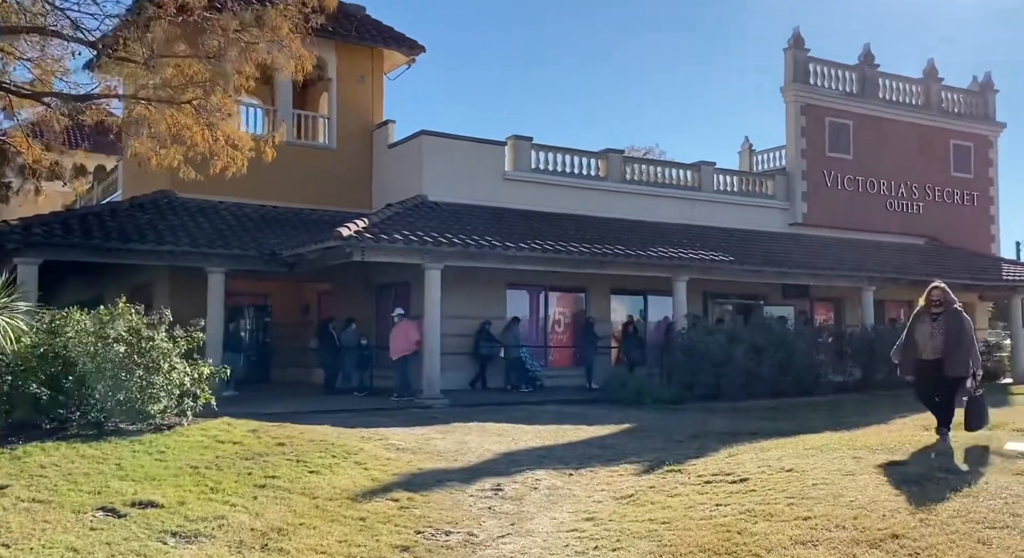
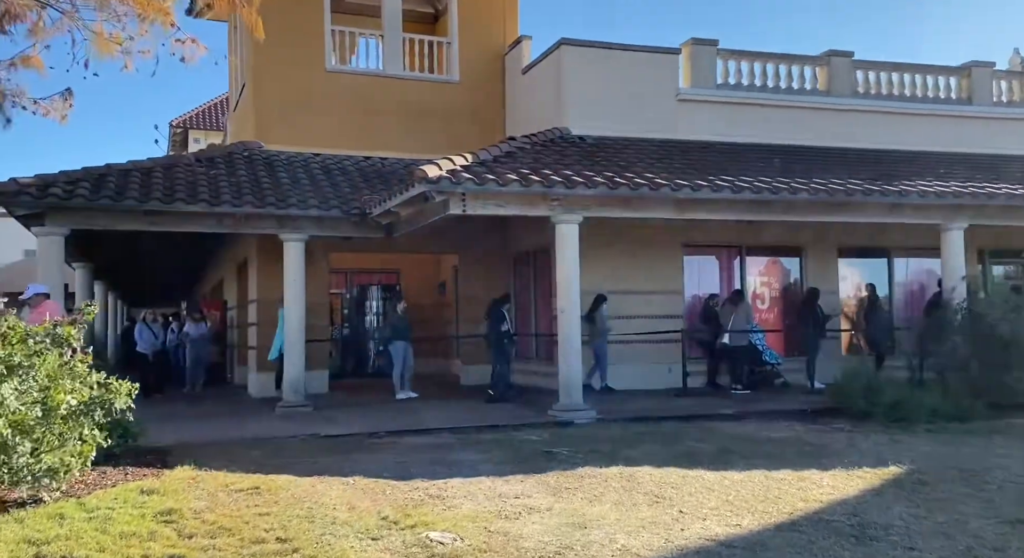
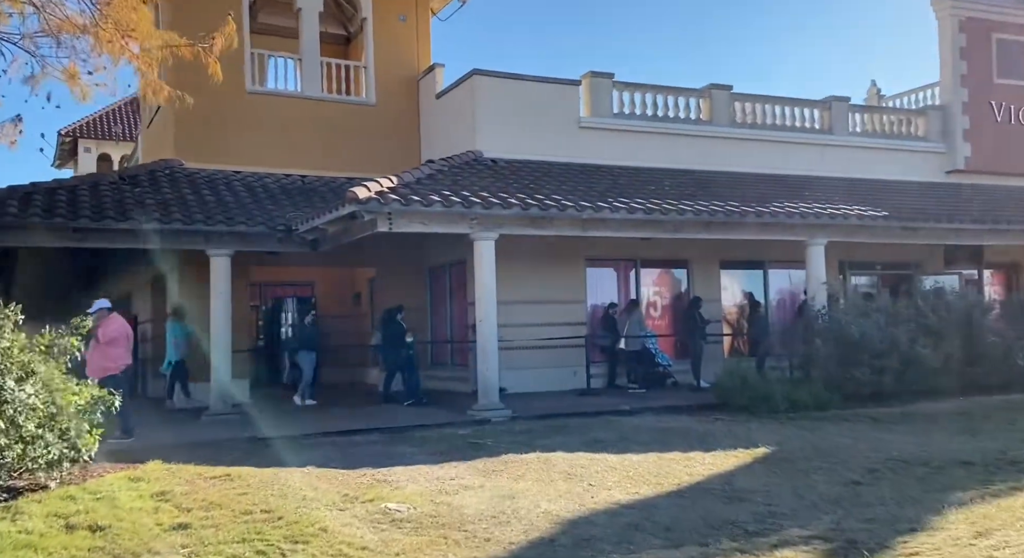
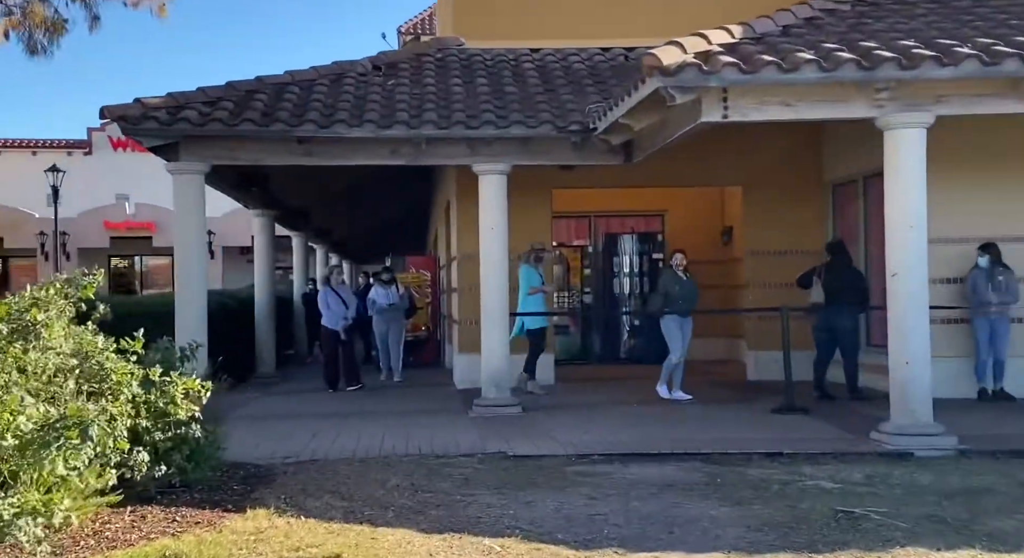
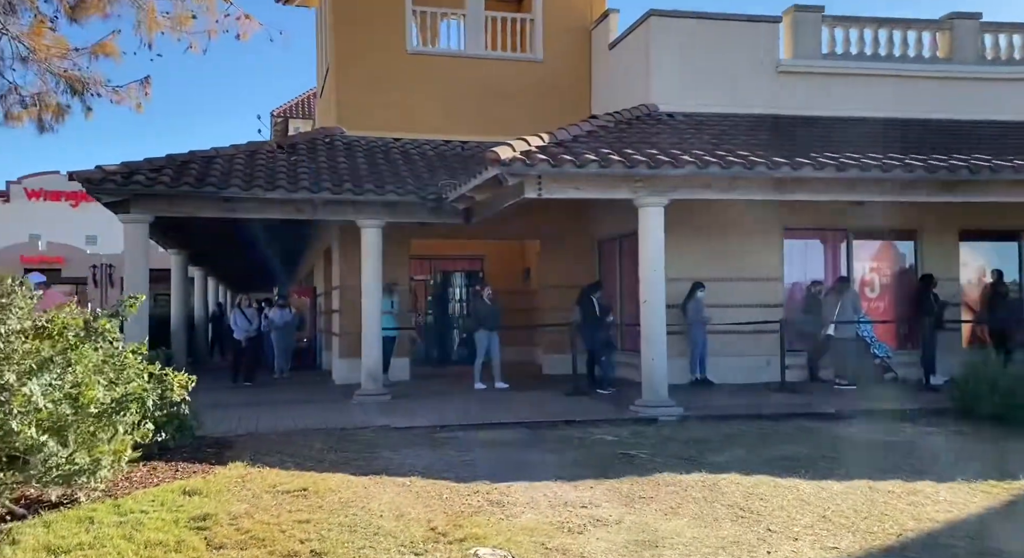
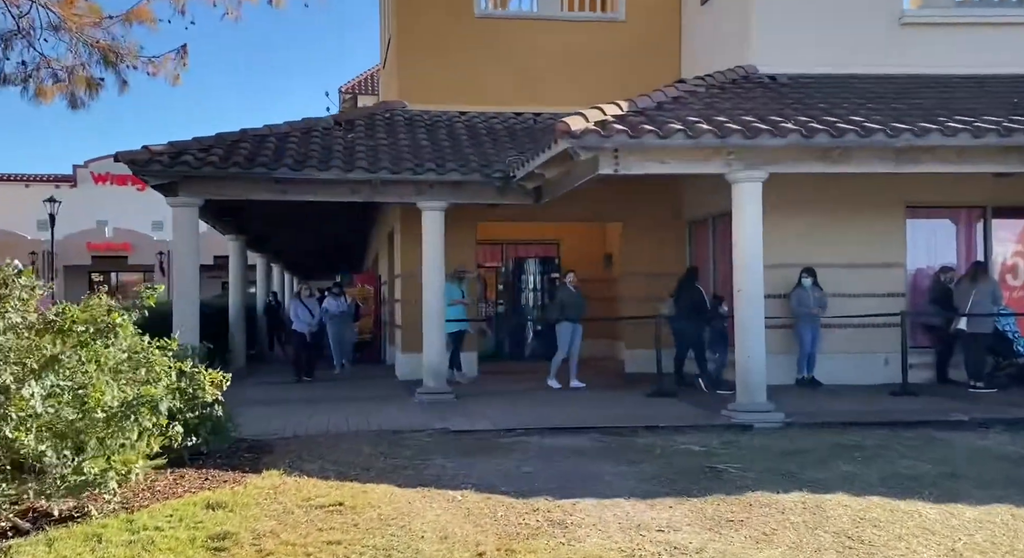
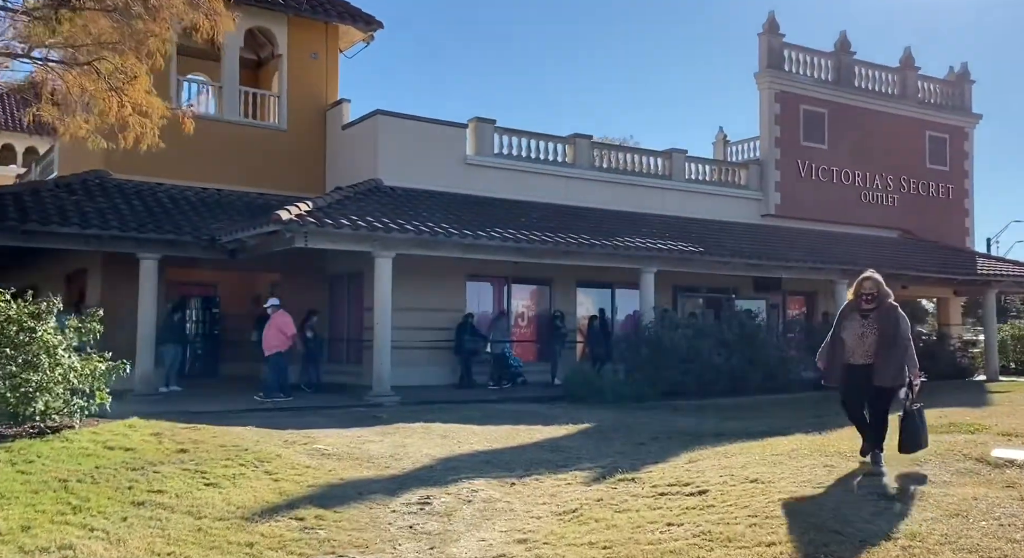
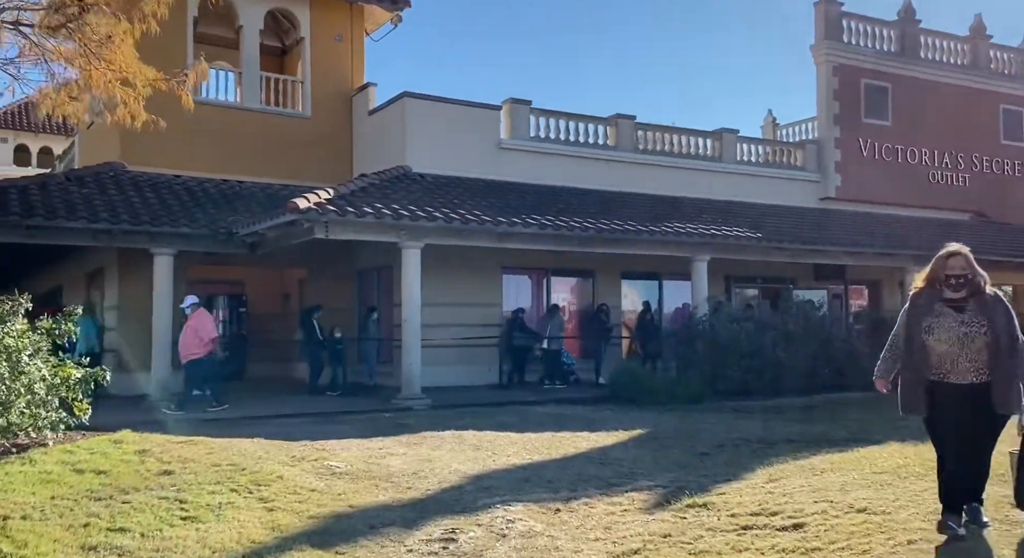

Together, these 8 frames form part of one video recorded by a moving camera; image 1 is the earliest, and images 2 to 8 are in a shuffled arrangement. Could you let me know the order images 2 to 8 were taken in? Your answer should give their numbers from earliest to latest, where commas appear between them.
7, 8, 3, 2, 5, 6, 4
